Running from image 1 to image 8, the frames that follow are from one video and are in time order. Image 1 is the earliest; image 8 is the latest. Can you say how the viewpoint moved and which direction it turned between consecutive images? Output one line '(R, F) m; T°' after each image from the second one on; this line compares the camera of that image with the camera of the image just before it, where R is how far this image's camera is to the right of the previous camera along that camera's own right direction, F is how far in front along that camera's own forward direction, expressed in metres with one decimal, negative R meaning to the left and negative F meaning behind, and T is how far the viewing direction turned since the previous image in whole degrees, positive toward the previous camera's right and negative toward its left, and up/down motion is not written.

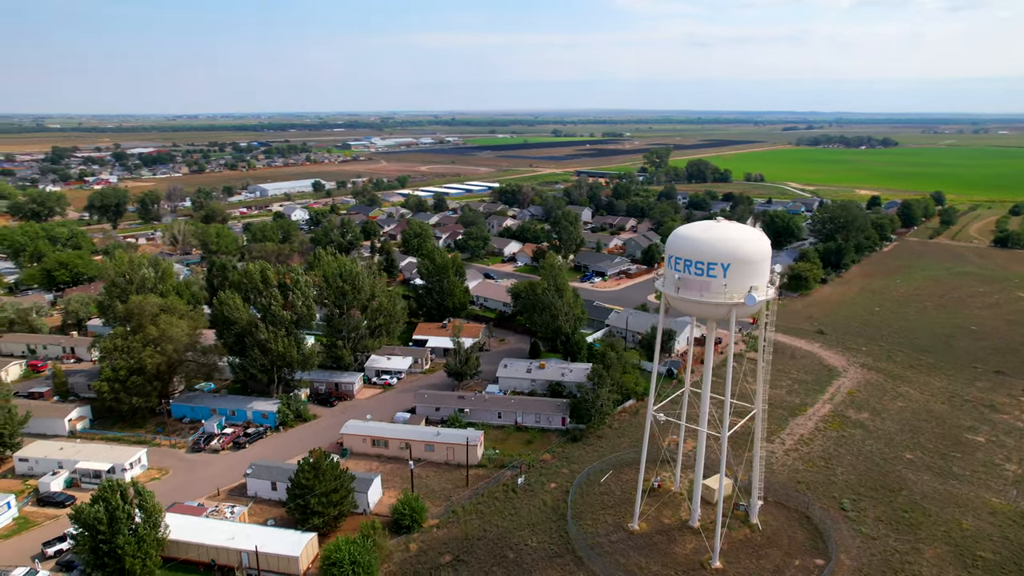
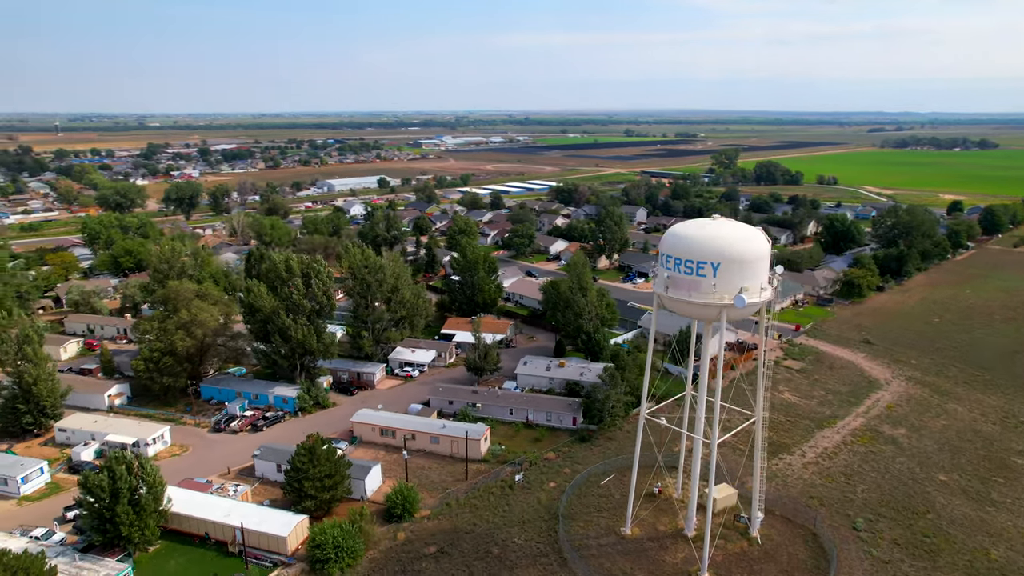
(+1.9, +0.2) m; -6°
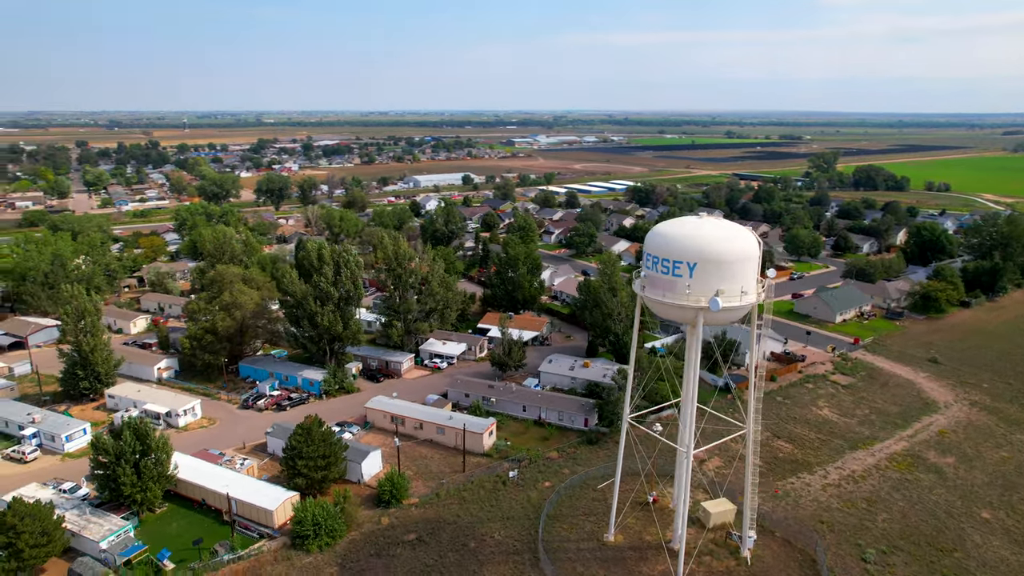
(+2.6, +0.3) m; -8°
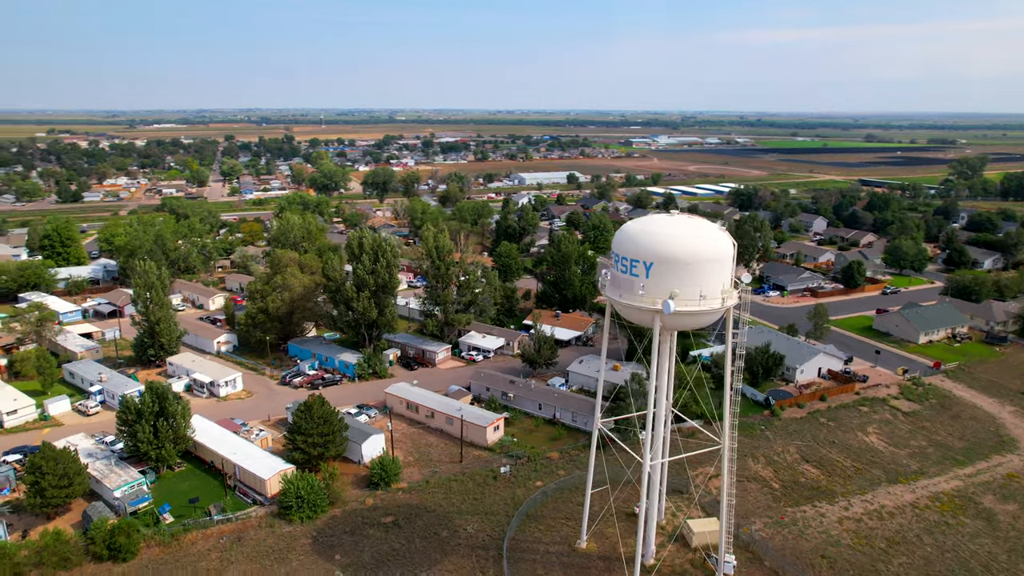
(+3.3, +0.5) m; -10°
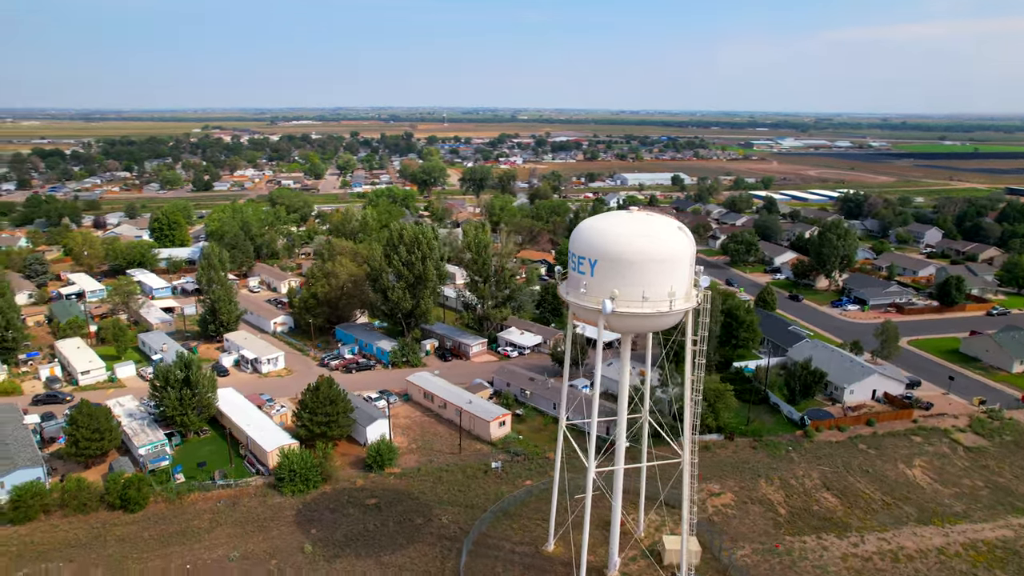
(+3.3, +0.4) m; -10°
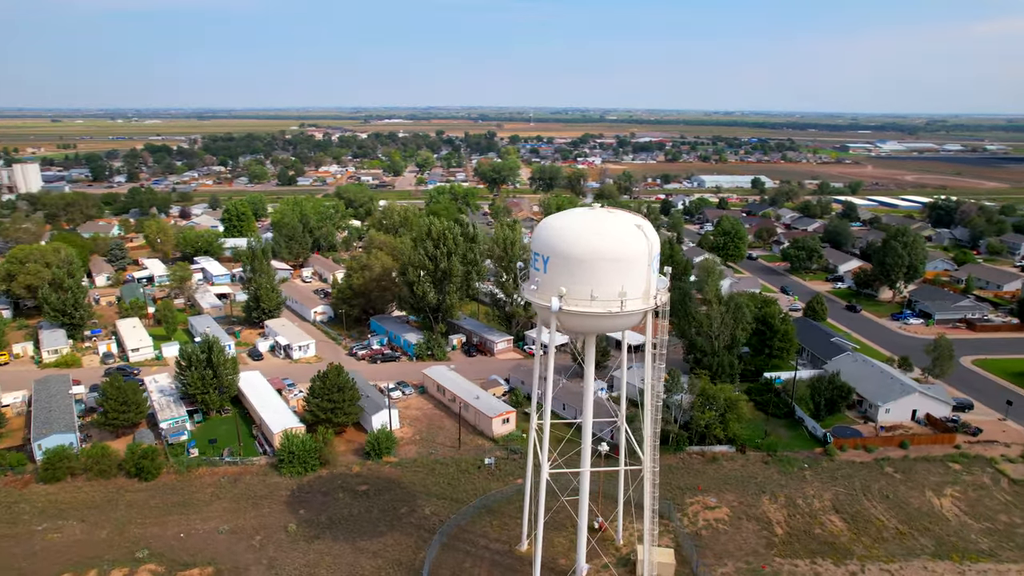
(+2.4, +0.2) m; -7°
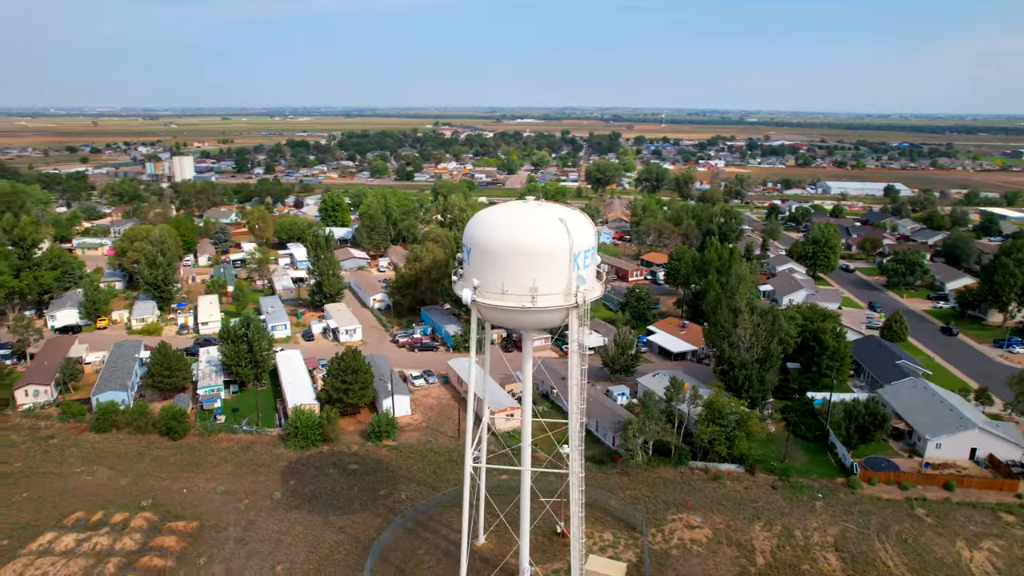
(+3.7, +0.5) m; -11°
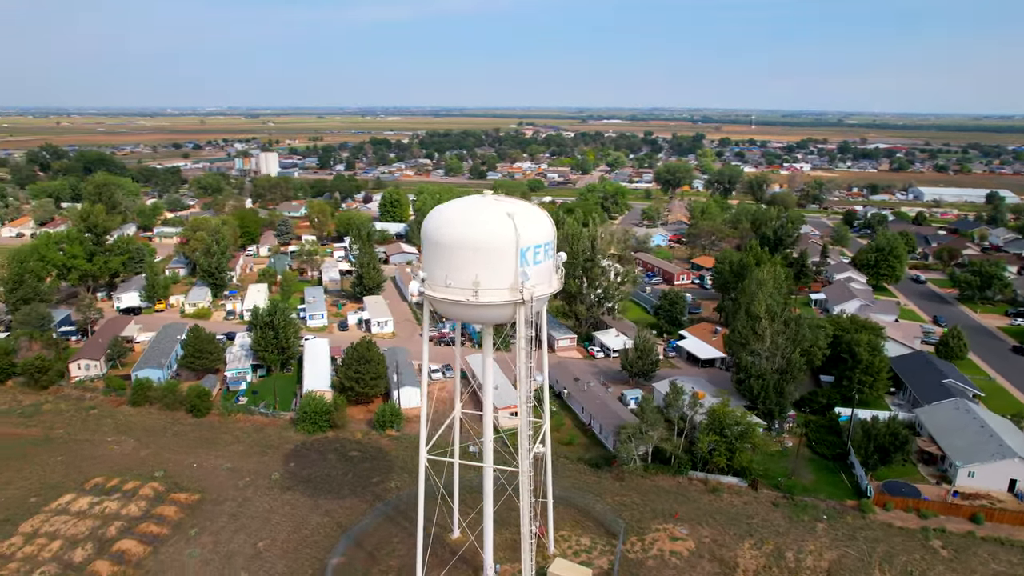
(+2.3, +0.2) m; -7°
